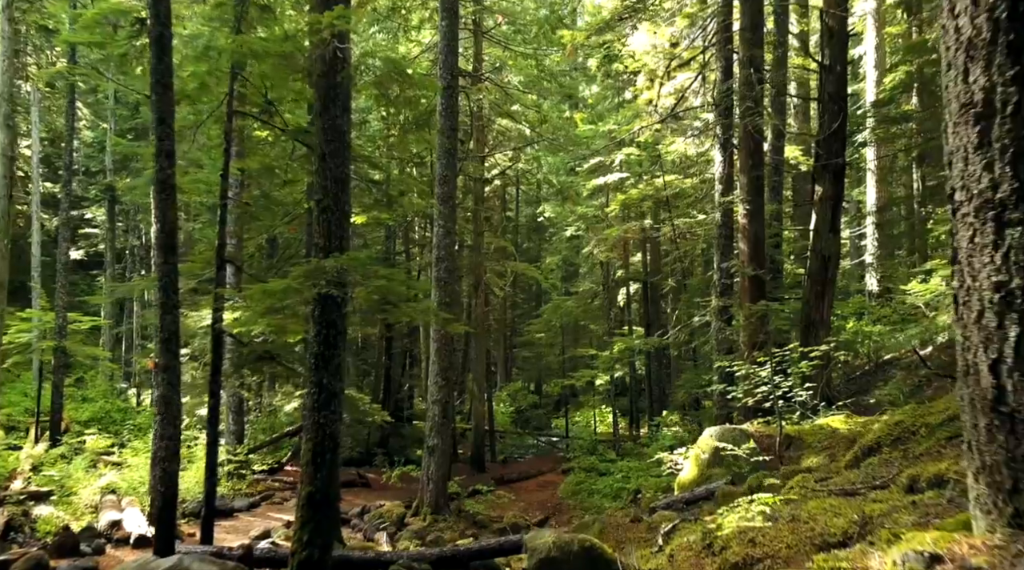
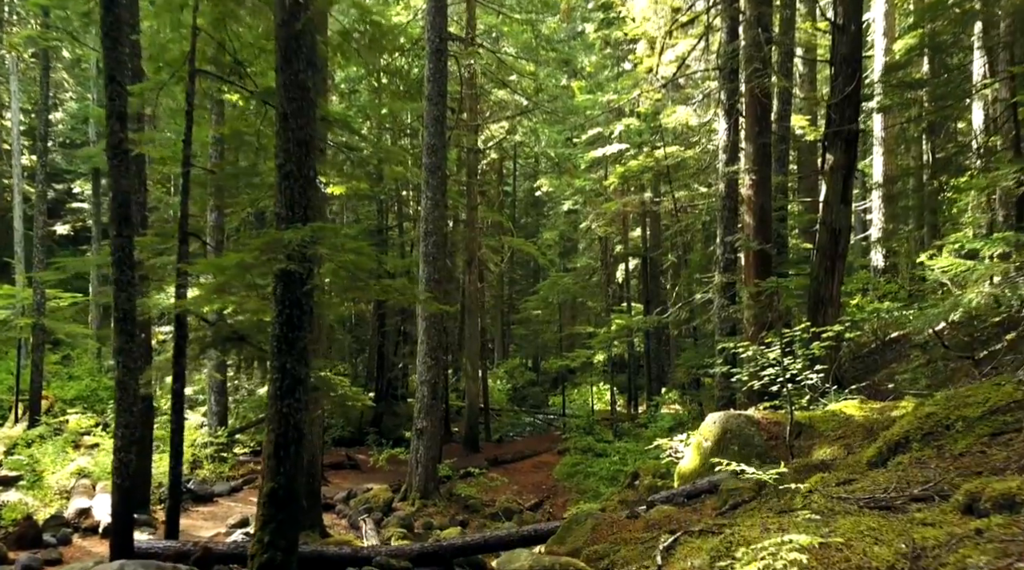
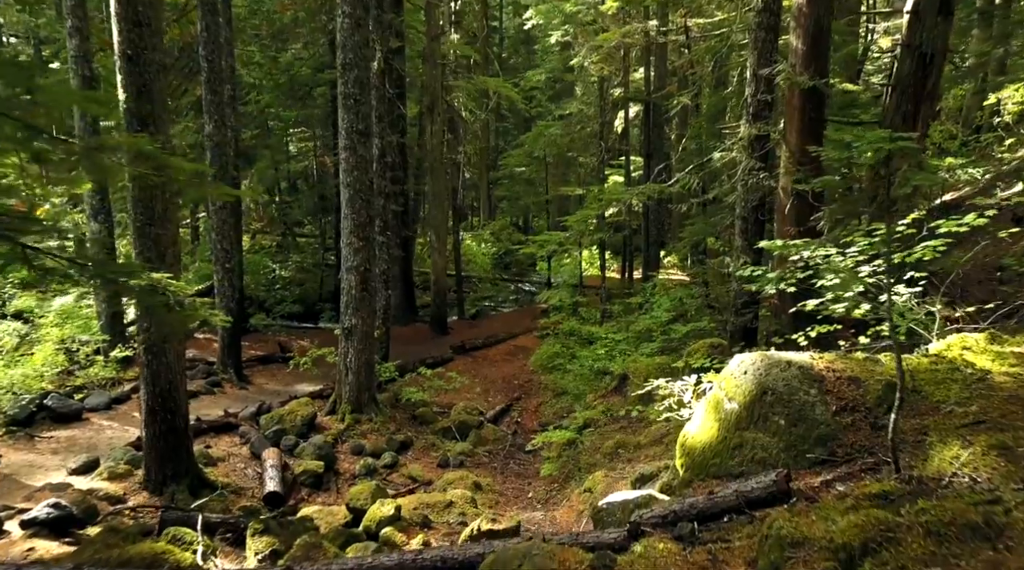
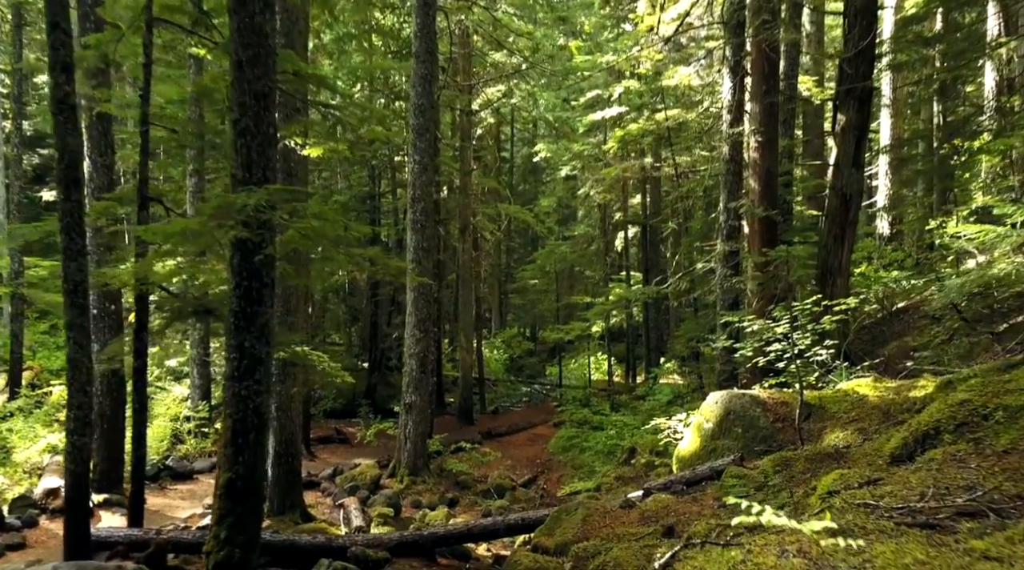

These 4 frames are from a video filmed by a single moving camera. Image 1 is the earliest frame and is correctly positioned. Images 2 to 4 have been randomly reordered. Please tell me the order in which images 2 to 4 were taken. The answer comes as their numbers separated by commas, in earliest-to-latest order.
2, 4, 3
